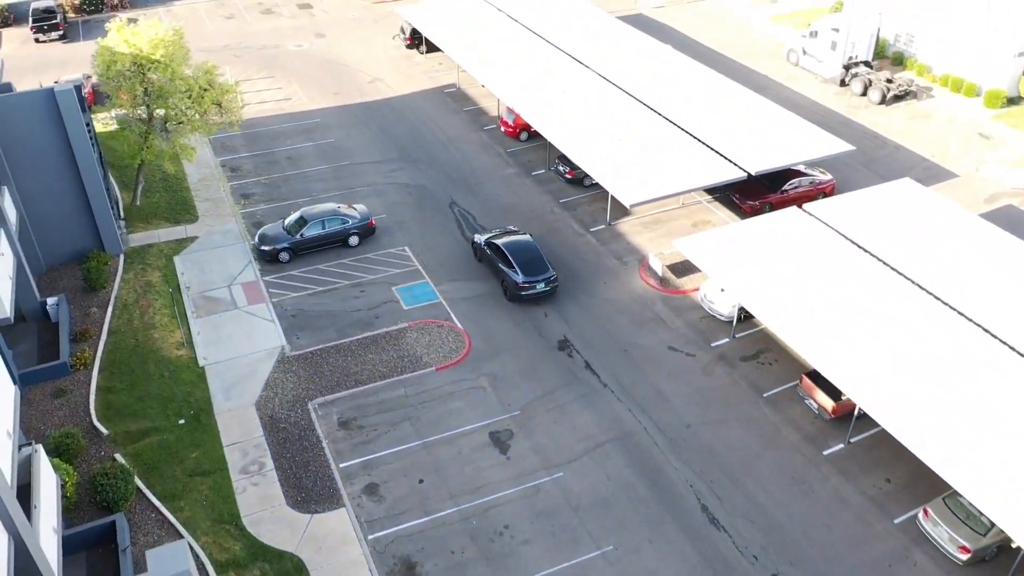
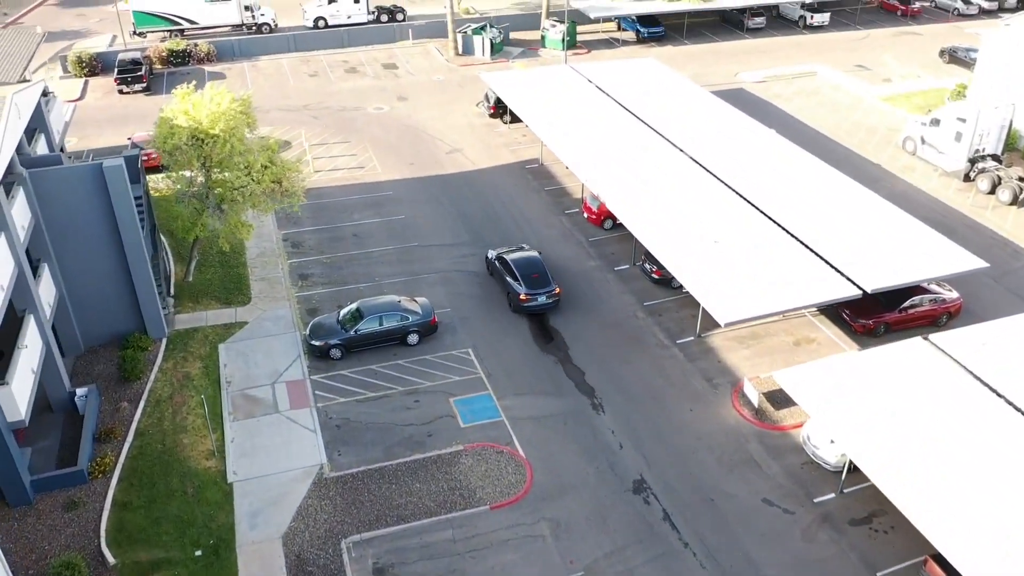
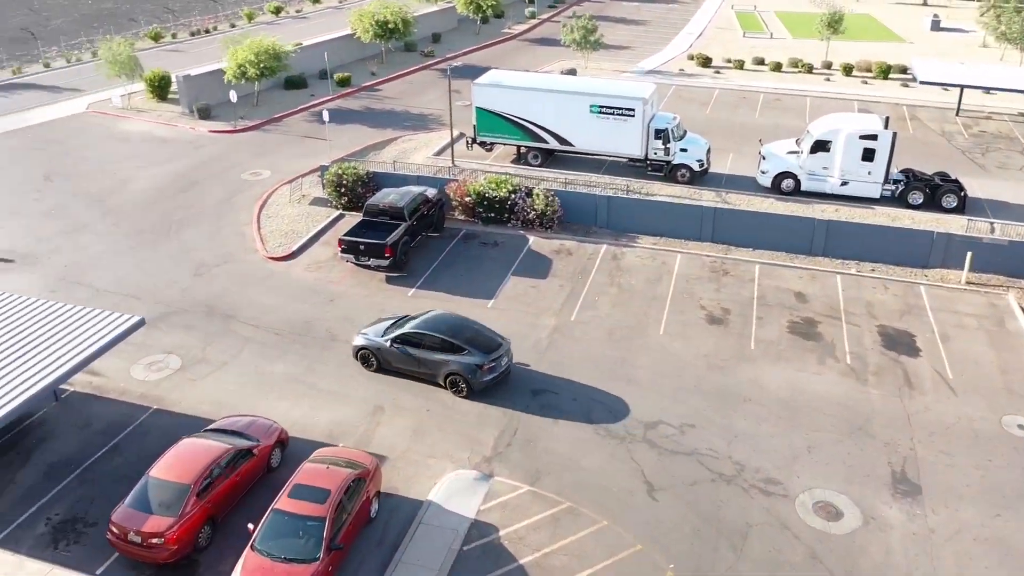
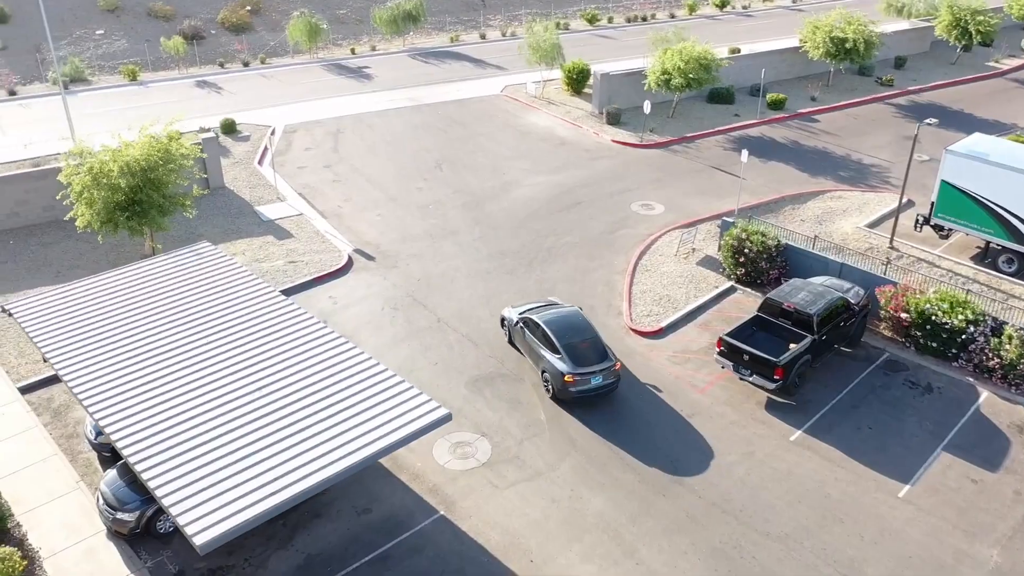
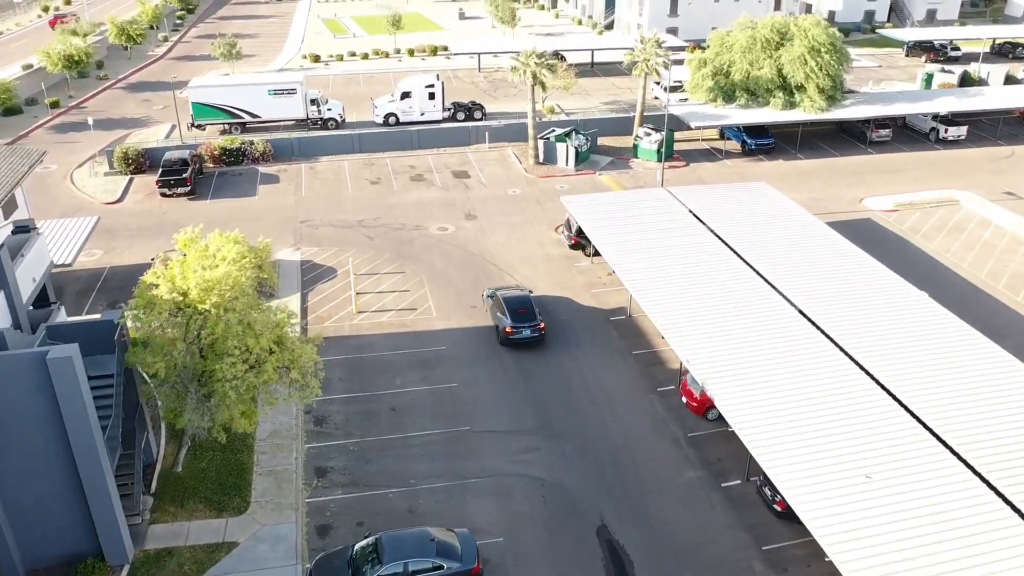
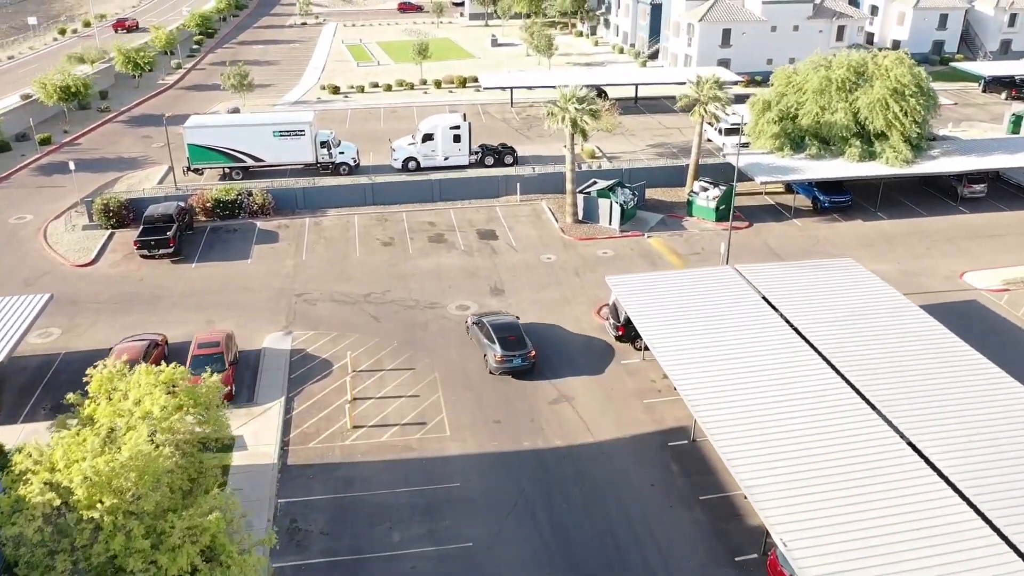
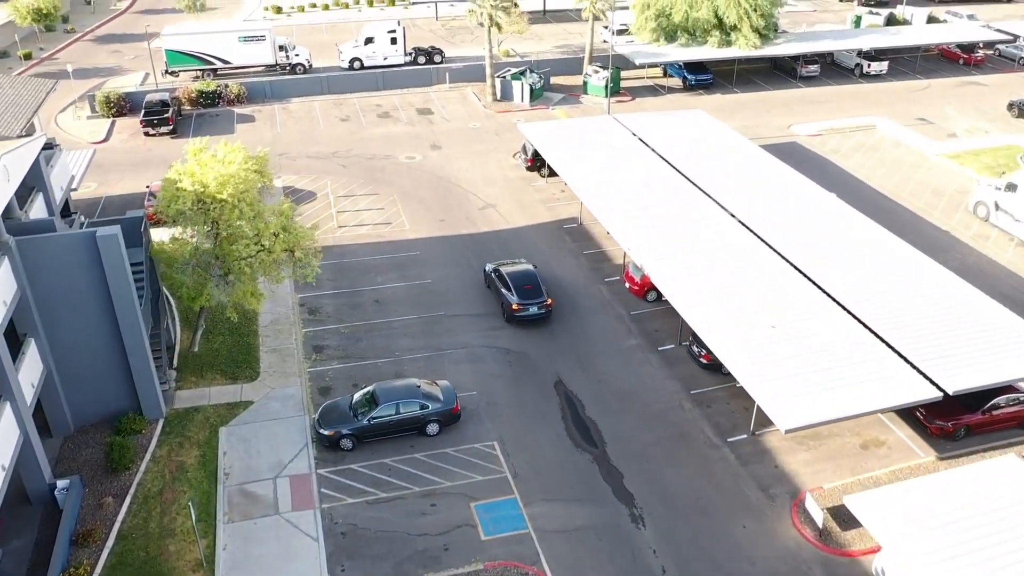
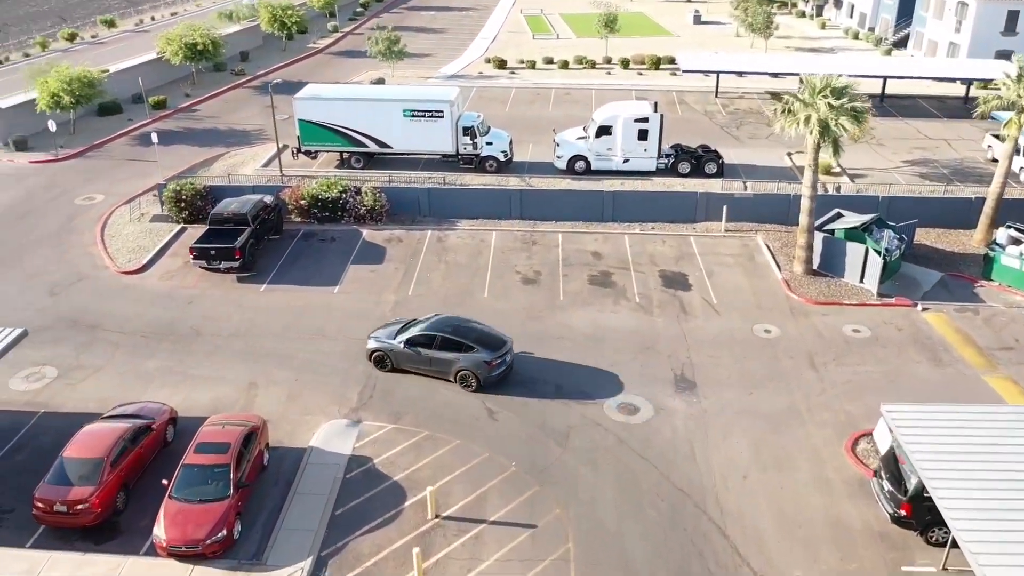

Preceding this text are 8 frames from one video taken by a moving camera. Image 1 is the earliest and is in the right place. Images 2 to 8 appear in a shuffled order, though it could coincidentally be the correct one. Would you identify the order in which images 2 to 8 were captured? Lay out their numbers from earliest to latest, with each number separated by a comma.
2, 7, 5, 6, 8, 3, 4
